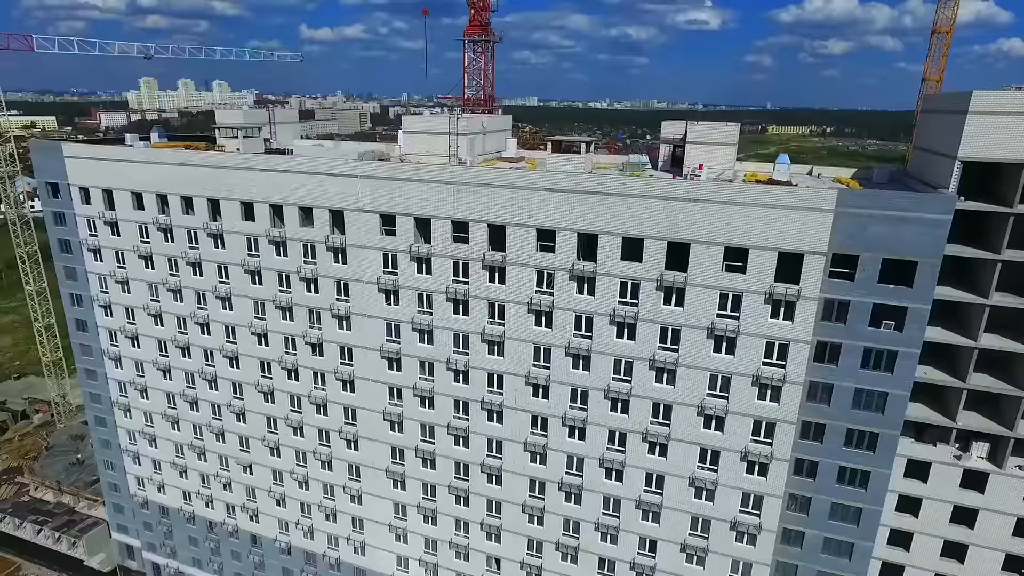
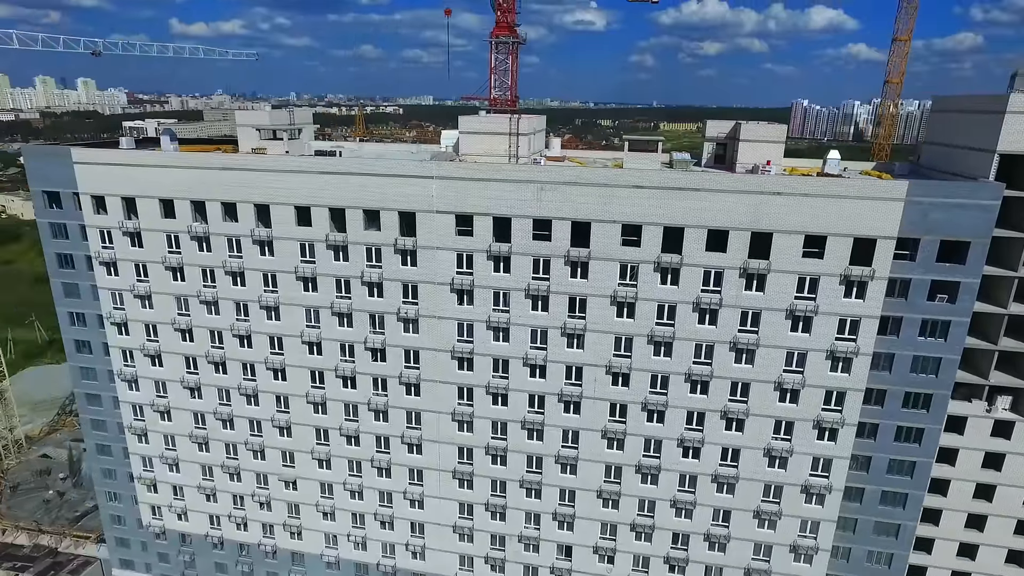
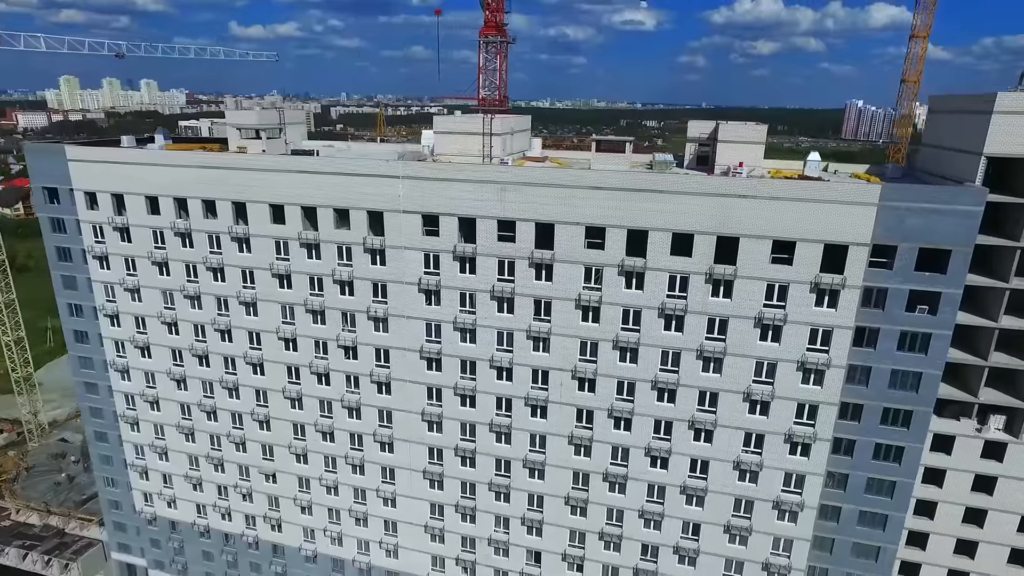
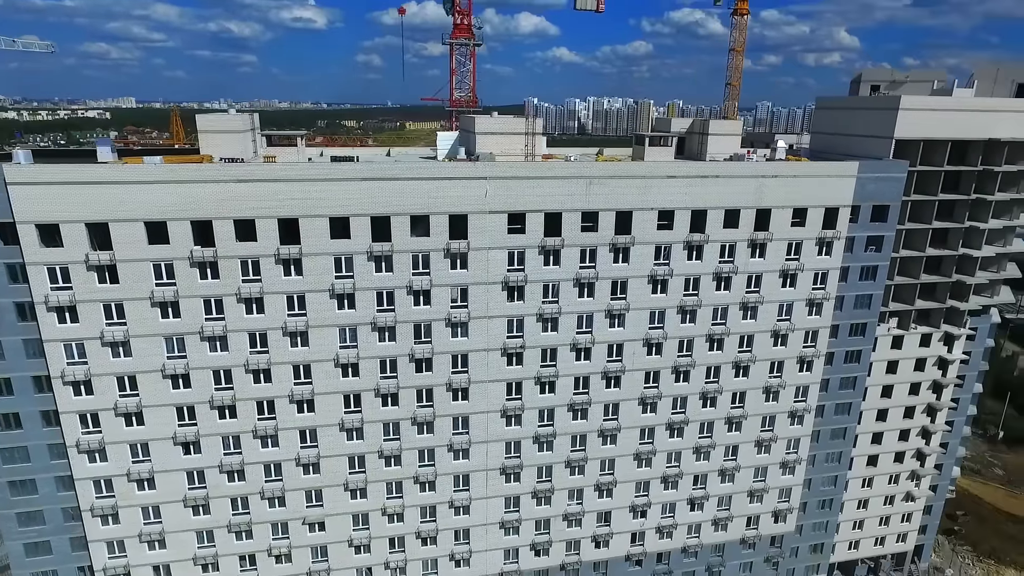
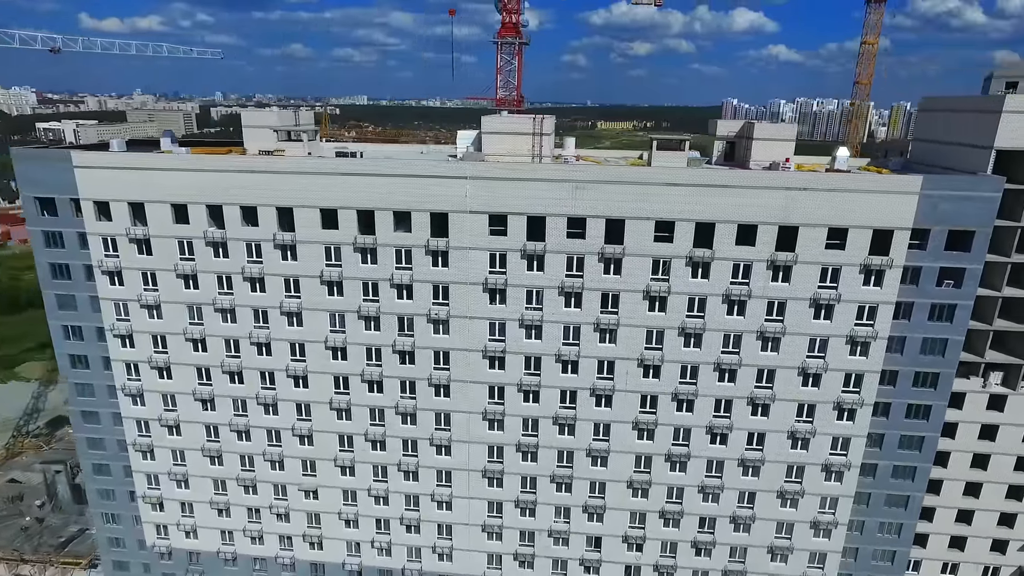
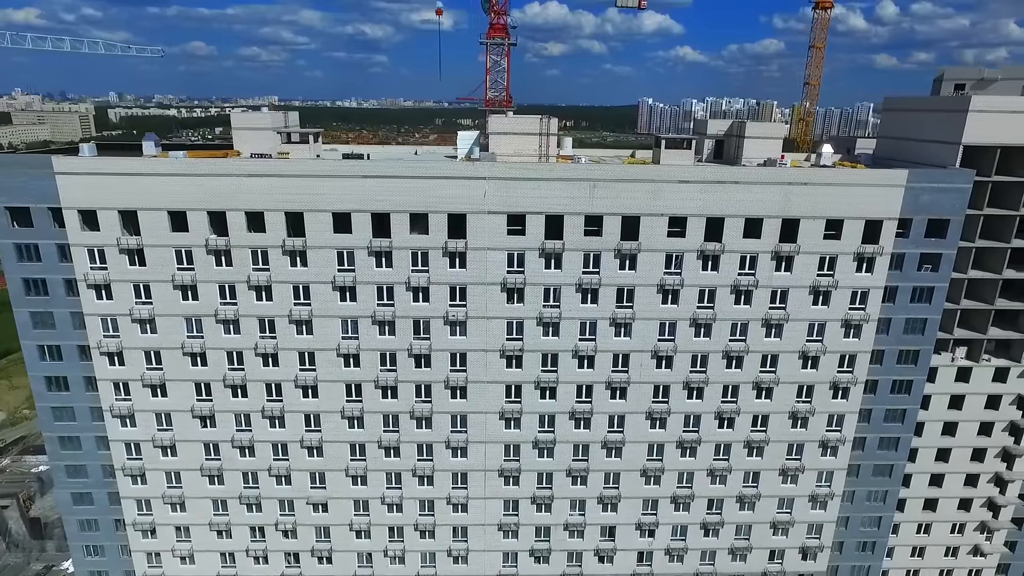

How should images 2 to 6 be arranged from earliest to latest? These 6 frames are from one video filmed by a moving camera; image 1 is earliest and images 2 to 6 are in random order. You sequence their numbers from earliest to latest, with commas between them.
3, 2, 5, 6, 4
